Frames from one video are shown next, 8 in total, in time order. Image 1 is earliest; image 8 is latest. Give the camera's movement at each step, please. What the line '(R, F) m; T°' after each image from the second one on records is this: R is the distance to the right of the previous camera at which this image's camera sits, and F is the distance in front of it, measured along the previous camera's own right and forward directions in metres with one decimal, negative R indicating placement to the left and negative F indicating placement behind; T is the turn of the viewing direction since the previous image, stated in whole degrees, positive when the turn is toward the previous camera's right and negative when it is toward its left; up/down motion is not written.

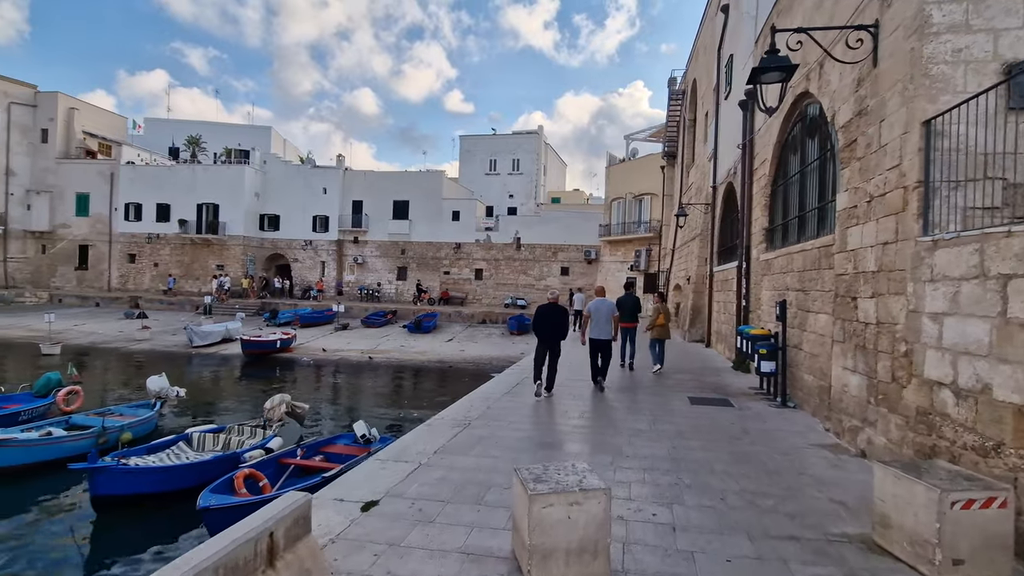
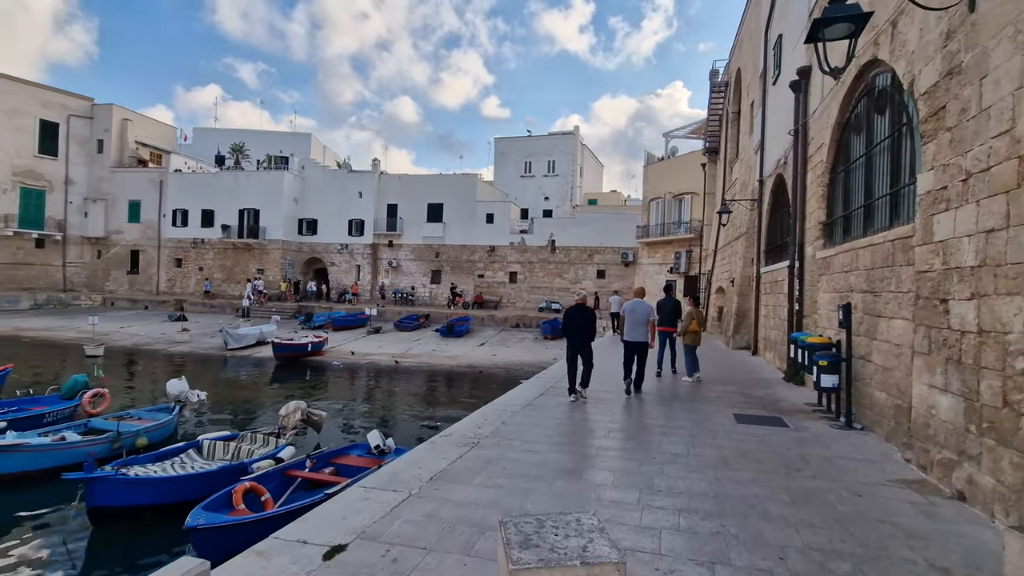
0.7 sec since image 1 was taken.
(+0.2, +0.6) m; -4°
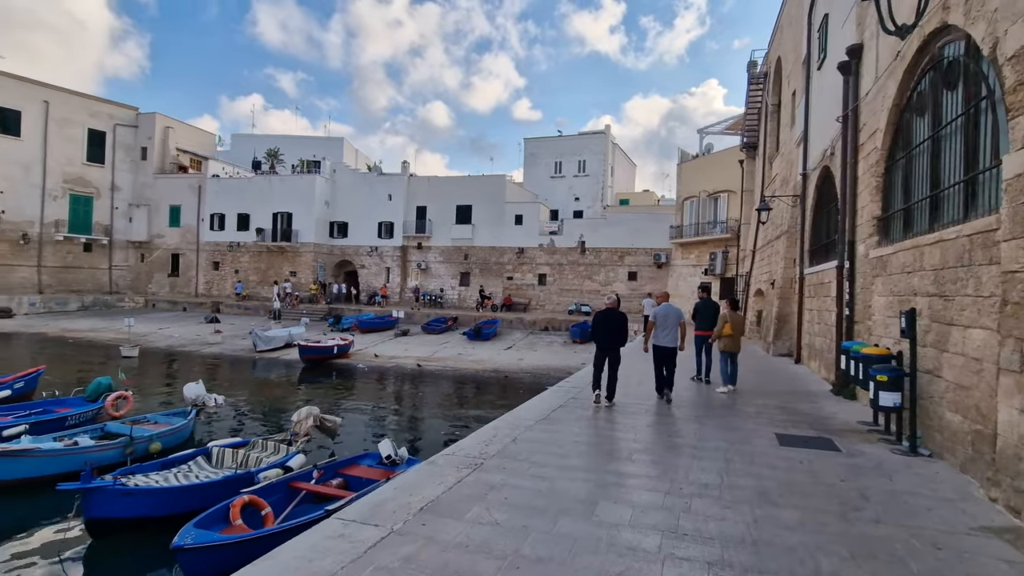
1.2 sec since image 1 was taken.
(+0.2, +0.5) m; -4°
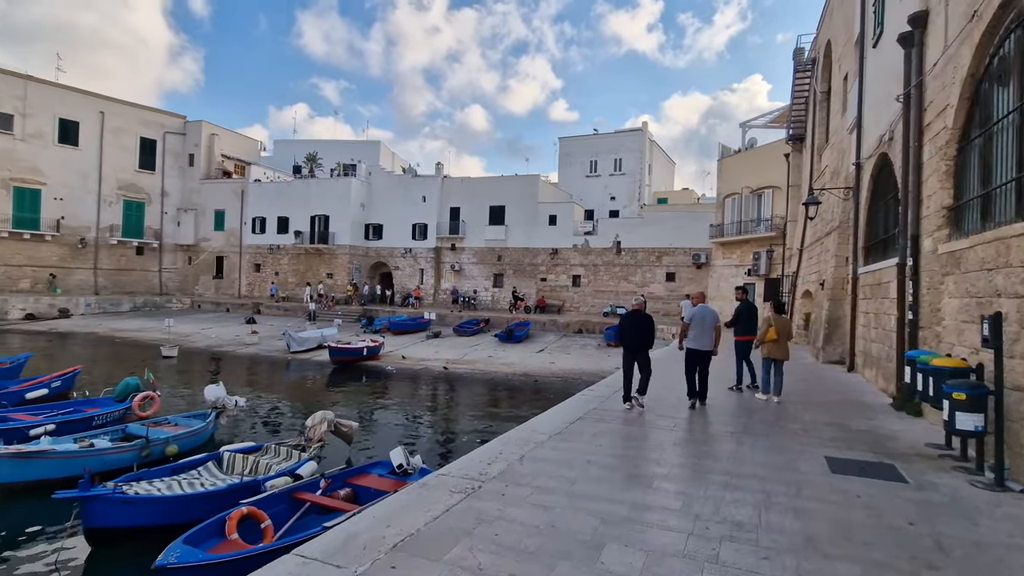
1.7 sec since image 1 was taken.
(+0.2, +0.5) m; -4°
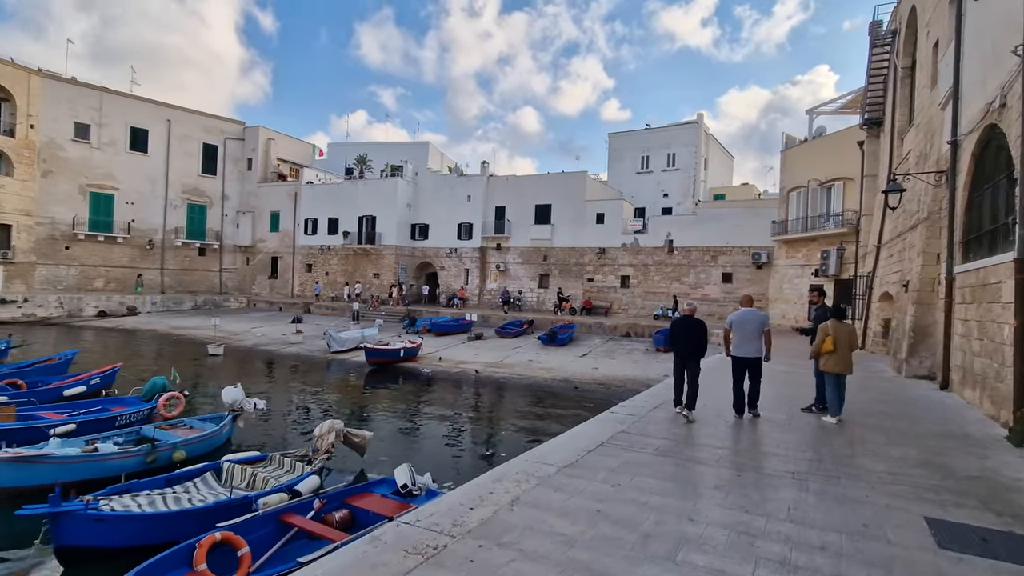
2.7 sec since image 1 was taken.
(+0.4, +0.8) m; -6°
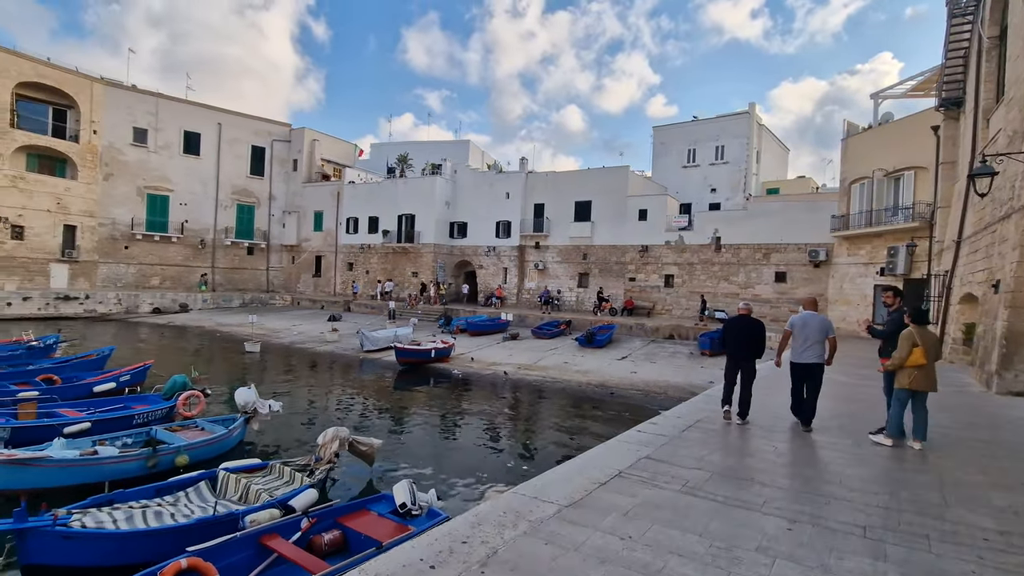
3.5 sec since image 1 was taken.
(+0.3, +0.7) m; -5°
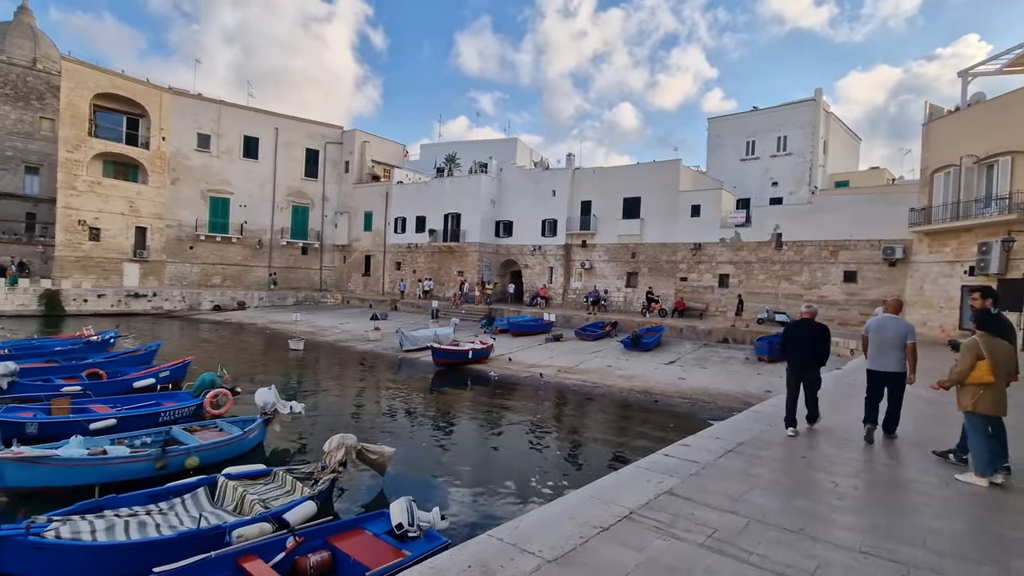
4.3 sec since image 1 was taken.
(+0.4, +0.6) m; -6°
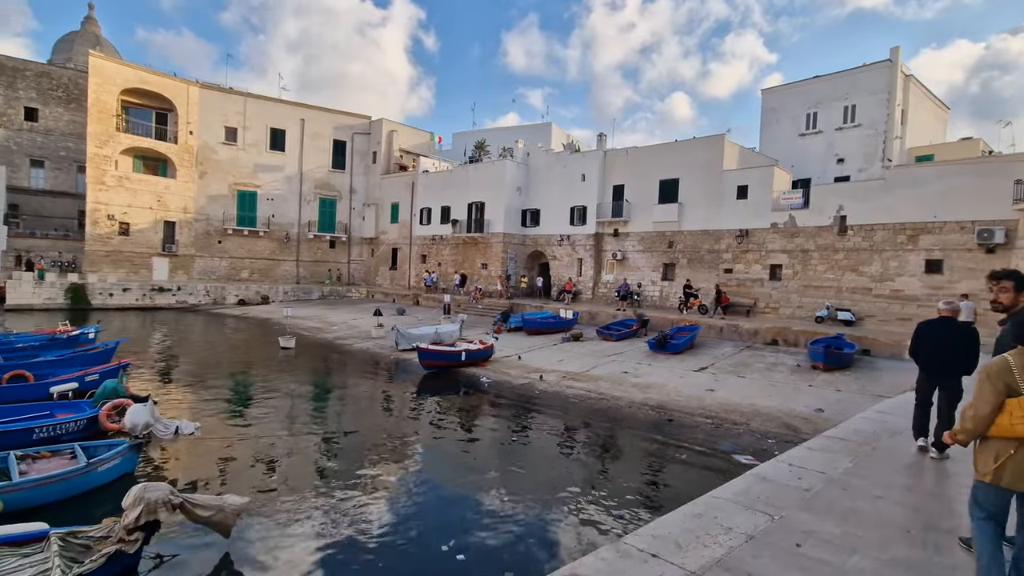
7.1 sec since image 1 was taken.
(+1.4, +2.2) m; -6°
